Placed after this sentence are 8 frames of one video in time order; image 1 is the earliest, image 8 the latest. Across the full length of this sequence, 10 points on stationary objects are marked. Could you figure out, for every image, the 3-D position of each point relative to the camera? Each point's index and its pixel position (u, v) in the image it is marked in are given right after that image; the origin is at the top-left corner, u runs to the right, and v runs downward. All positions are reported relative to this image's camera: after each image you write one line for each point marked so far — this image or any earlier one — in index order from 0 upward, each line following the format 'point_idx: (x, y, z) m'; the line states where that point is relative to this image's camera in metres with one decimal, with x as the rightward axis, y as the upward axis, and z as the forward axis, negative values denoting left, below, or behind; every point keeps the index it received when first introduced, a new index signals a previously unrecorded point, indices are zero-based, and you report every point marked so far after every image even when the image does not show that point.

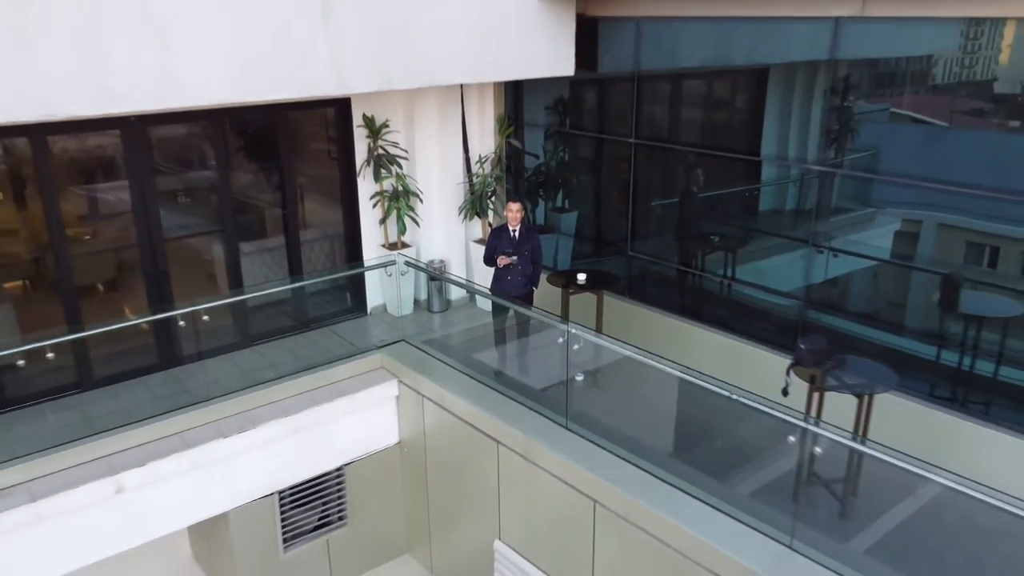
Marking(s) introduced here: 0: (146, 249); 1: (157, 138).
0: (-2.6, +0.3, +5.8) m
1: (-2.5, +1.0, +5.6) m
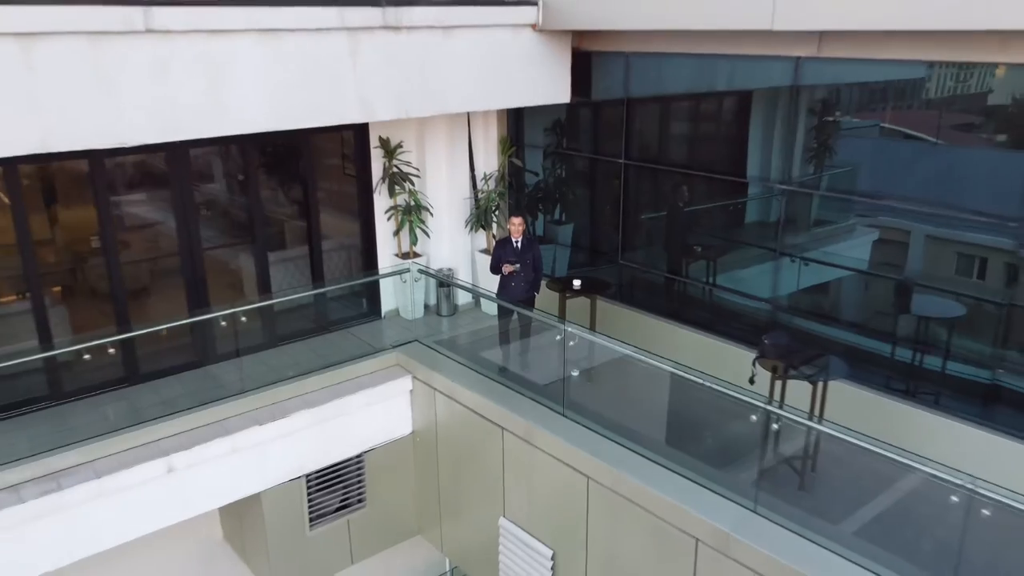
0: (-2.6, +0.2, +6.4) m
1: (-2.4, +1.0, +6.3) m
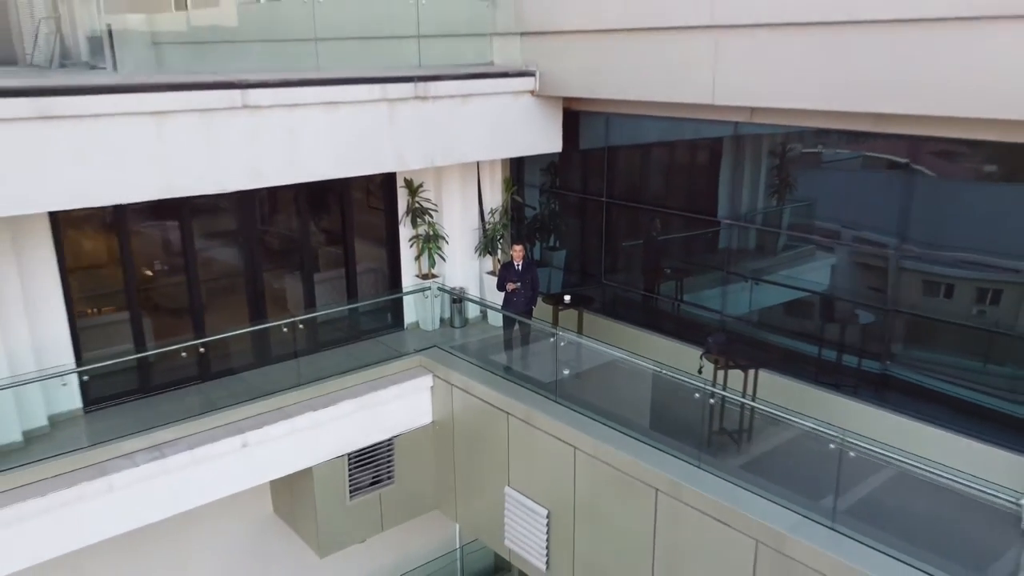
0: (-2.6, +0.1, +7.8) m
1: (-2.4, +0.8, +7.7) m
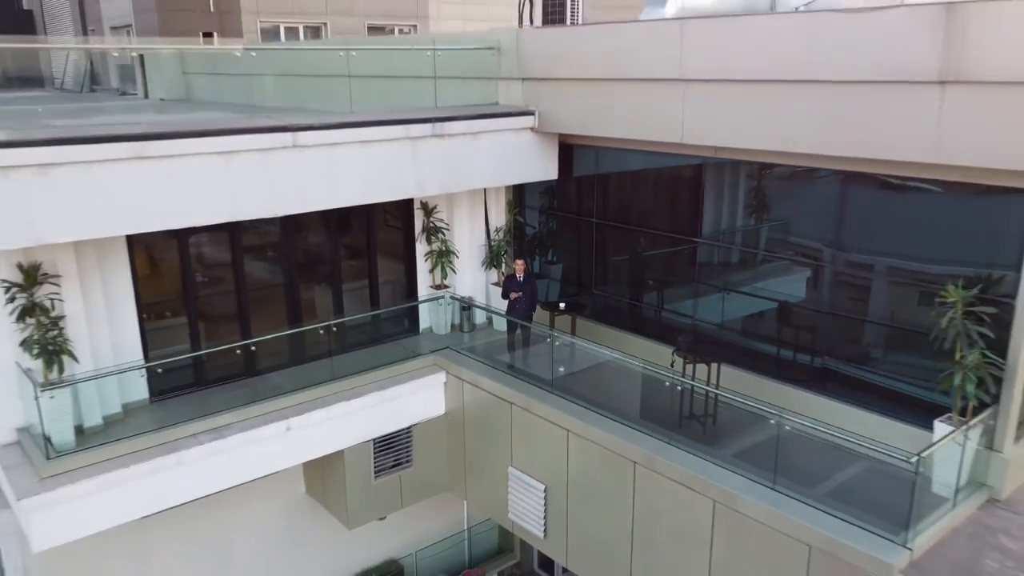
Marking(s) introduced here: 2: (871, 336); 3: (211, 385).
0: (-2.6, 0.0, +9.0) m
1: (-2.4, +0.7, +8.9) m
2: (+3.2, -0.4, +7.1) m
3: (-3.1, -1.0, +8.1) m
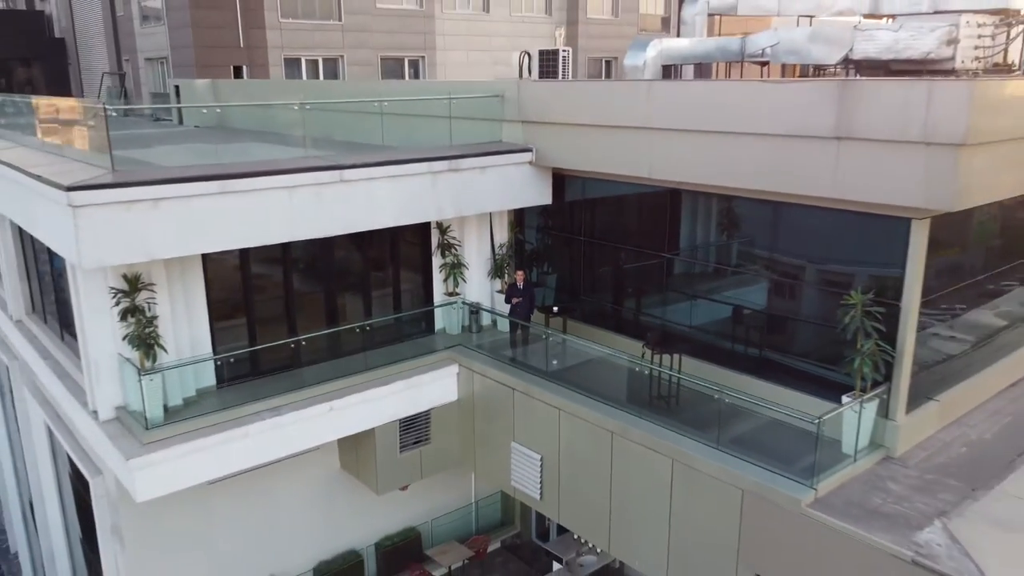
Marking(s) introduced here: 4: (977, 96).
0: (-2.5, -0.1, +10.8) m
1: (-2.4, +0.6, +10.7) m
2: (+3.2, -0.5, +8.9) m
3: (-3.1, -1.1, +9.9) m
4: (+3.7, +1.5, +6.5) m
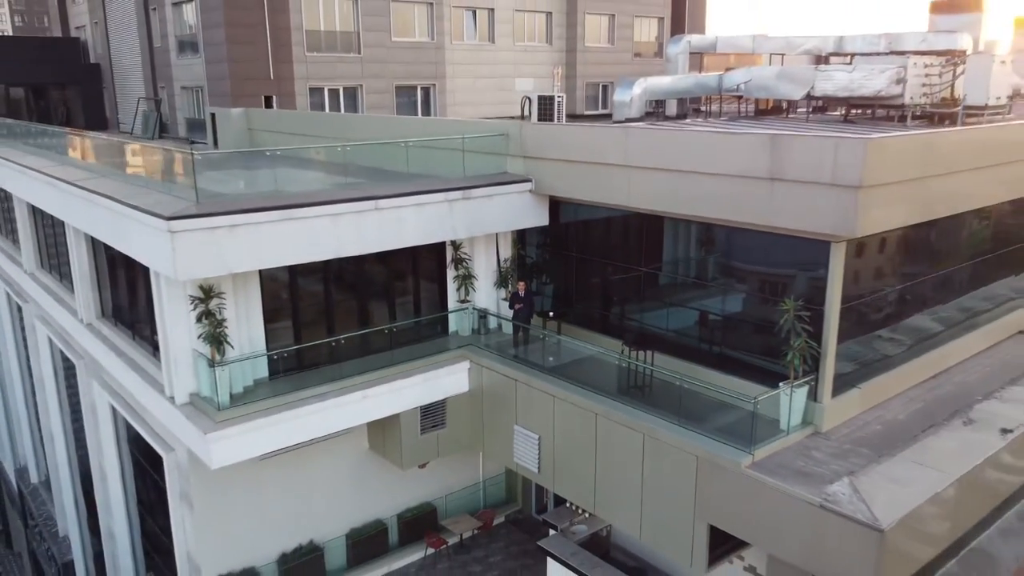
0: (-2.5, -0.2, +12.8) m
1: (-2.3, +0.5, +12.7) m
2: (+3.3, -0.6, +10.8) m
3: (-3.0, -1.2, +11.8) m
4: (+3.7, +1.4, +8.4) m
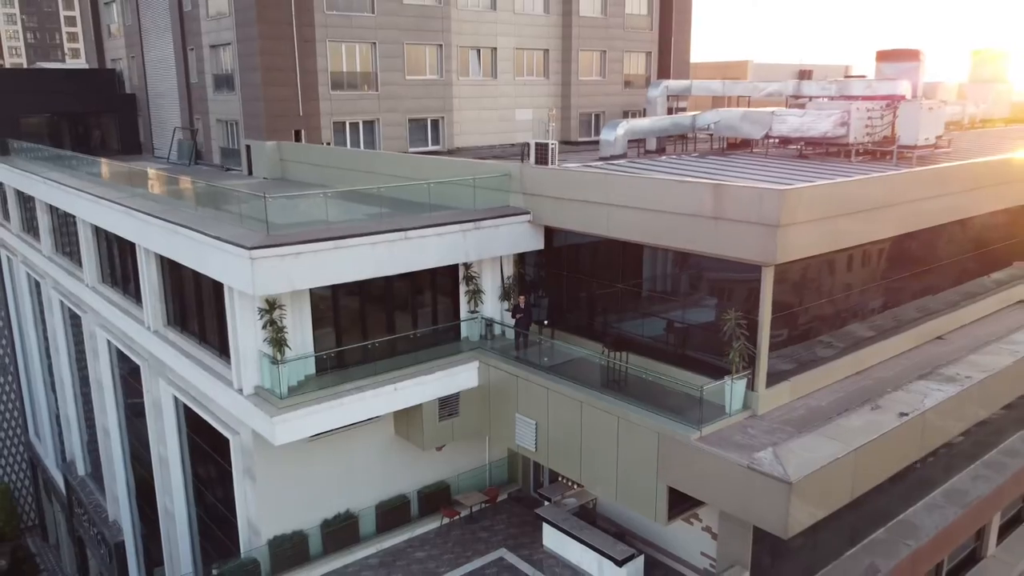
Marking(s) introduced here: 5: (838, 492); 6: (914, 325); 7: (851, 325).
0: (-2.4, -0.5, +15.5) m
1: (-2.3, +0.3, +15.4) m
2: (+3.3, -0.9, +13.5) m
3: (-3.0, -1.4, +14.5) m
4: (+3.8, +1.2, +11.1) m
5: (+4.5, -2.8, +11.1) m
6: (+8.1, -0.8, +16.2) m
7: (+6.3, -0.7, +14.8) m
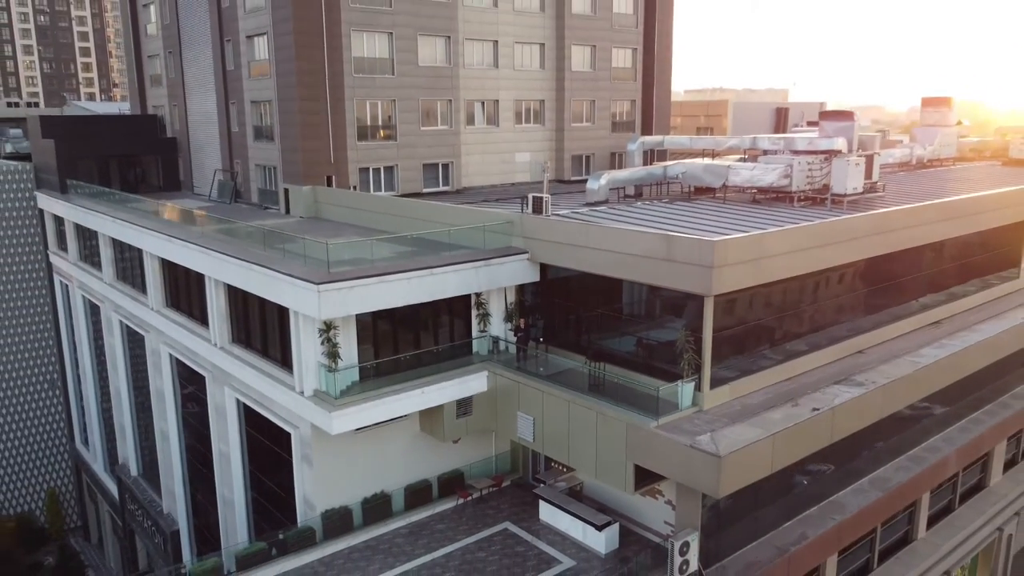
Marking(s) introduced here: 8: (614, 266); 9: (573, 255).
0: (-2.4, -1.1, +19.3) m
1: (-2.2, -0.3, +19.2) m
2: (+3.4, -1.4, +17.3) m
3: (-2.9, -2.0, +18.3) m
4: (+3.8, +0.8, +15.0) m
5: (+4.6, -3.3, +14.9) m
6: (+8.2, -1.3, +20.0) m
7: (+6.3, -1.2, +18.6) m
8: (+2.2, +0.5, +17.1) m
9: (+1.3, +0.7, +18.1) m
